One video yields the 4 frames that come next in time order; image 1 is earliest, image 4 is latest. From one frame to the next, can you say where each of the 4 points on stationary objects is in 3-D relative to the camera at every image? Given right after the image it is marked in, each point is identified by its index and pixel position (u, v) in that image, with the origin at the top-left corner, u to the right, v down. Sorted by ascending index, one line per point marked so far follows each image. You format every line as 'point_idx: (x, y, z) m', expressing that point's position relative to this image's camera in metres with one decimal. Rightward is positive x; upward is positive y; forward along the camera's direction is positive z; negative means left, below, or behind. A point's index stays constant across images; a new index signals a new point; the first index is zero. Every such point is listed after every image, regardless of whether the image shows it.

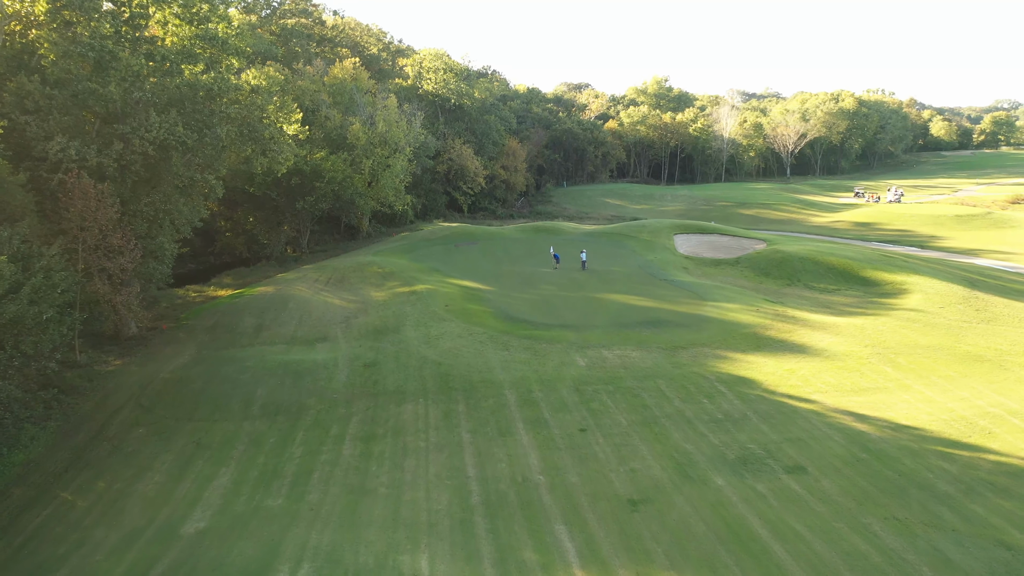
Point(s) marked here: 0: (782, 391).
0: (+5.9, -2.3, +17.6) m
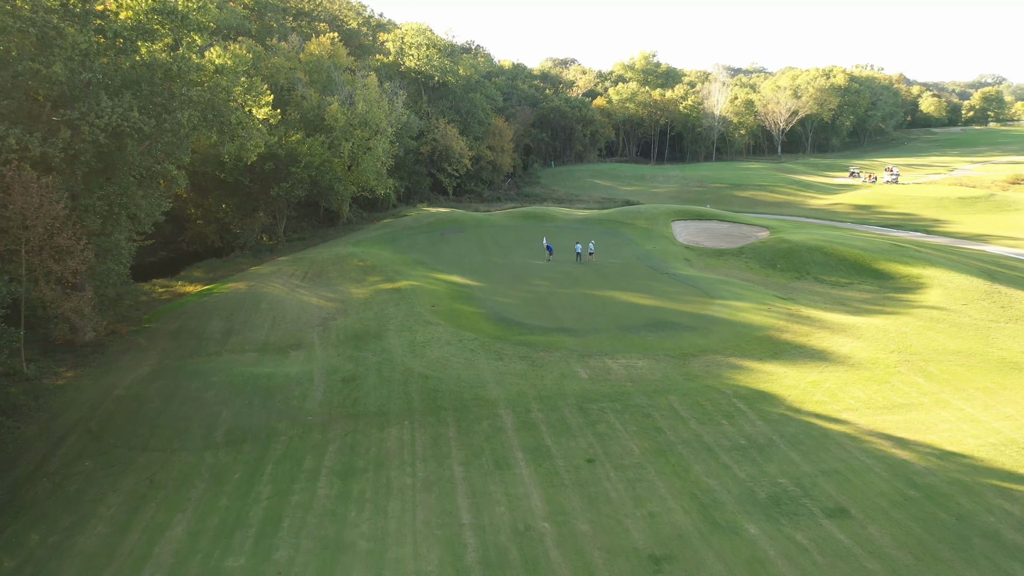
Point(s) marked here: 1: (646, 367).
0: (+5.9, -2.4, +15.9) m
1: (+3.0, -1.8, +18.1) m
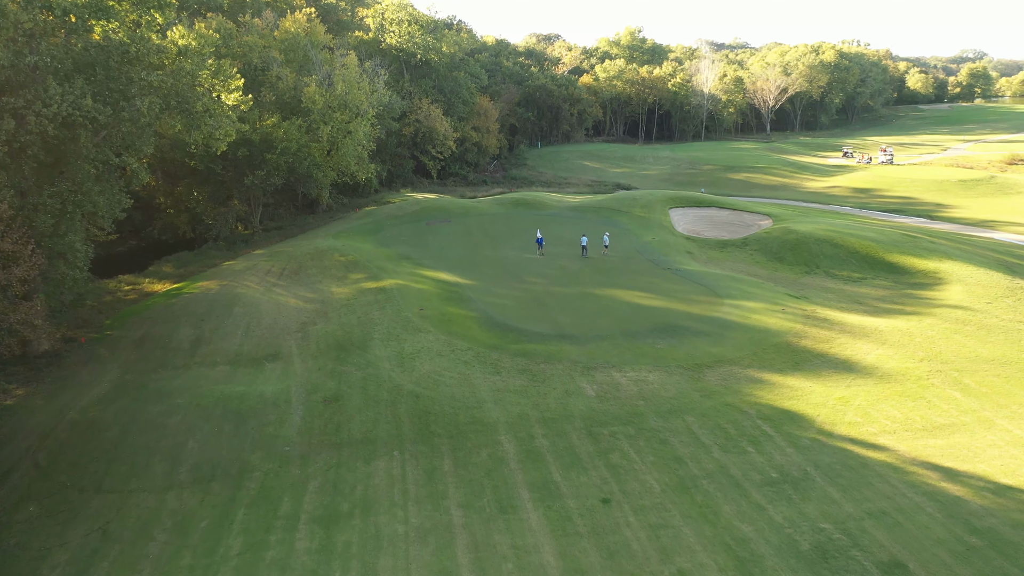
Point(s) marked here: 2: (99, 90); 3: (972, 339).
0: (+5.9, -2.6, +14.4) m
1: (+3.0, -1.9, +16.5) m
2: (-10.0, +4.8, +19.4) m
3: (+10.8, -1.2, +18.9) m
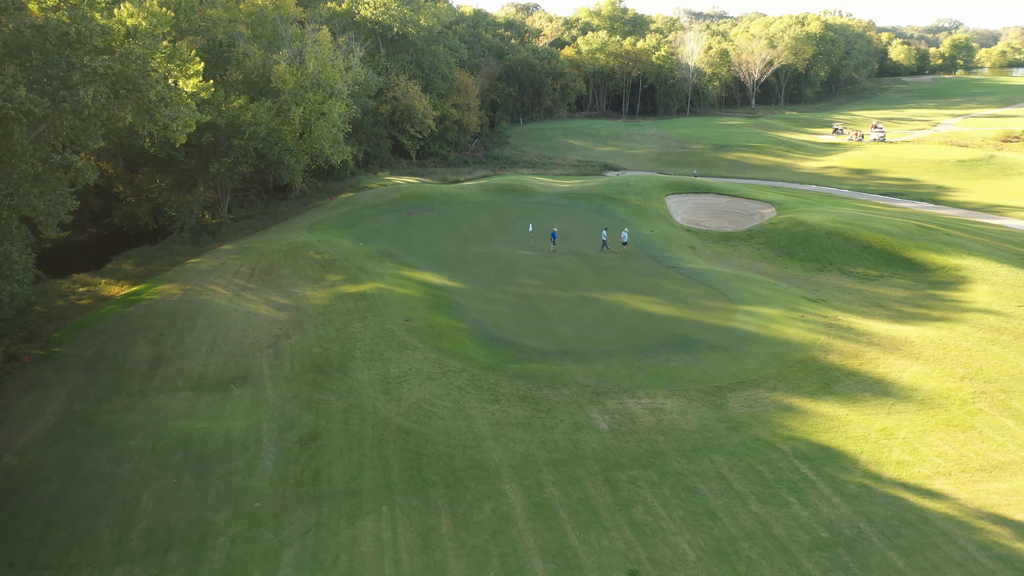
0: (+6.0, -3.0, +12.7) m
1: (+3.0, -2.2, +14.7) m
2: (-10.1, +4.5, +17.0) m
3: (+10.8, -1.4, +17.3) m
